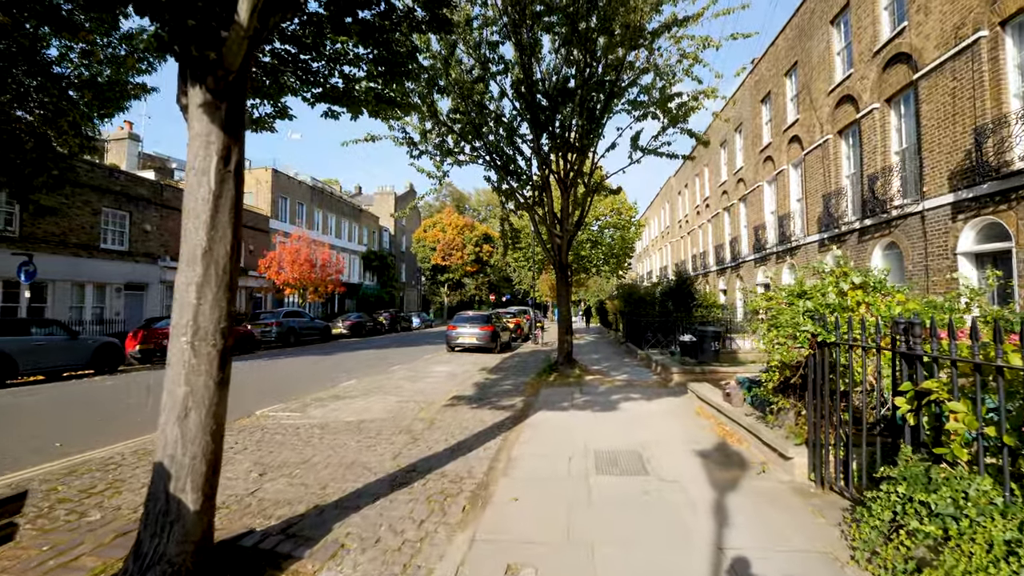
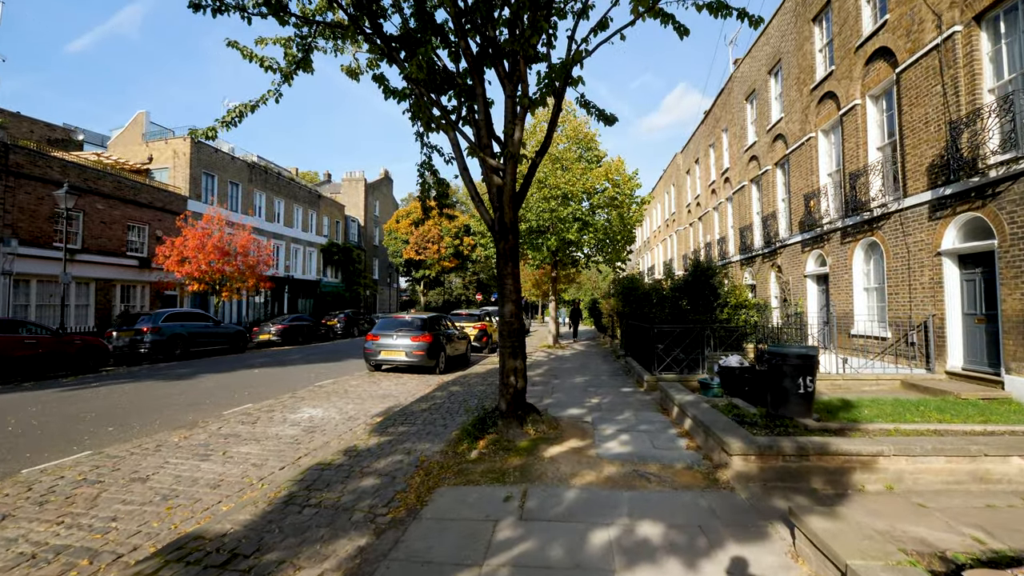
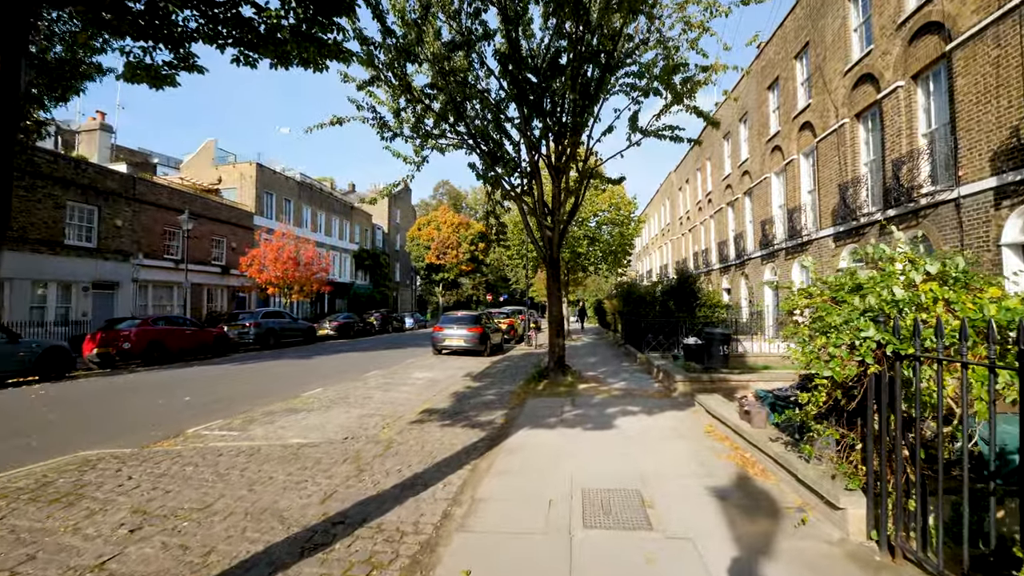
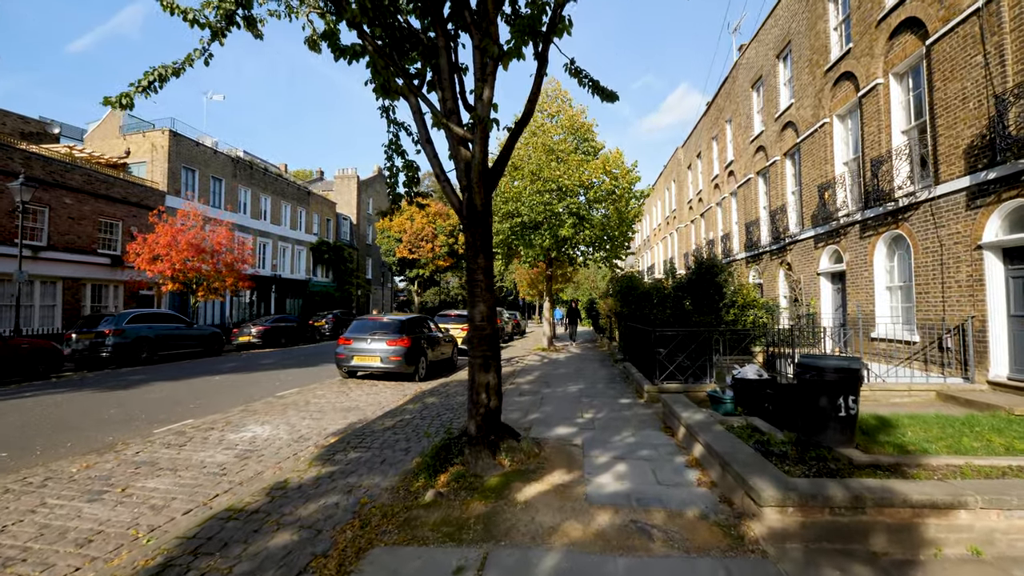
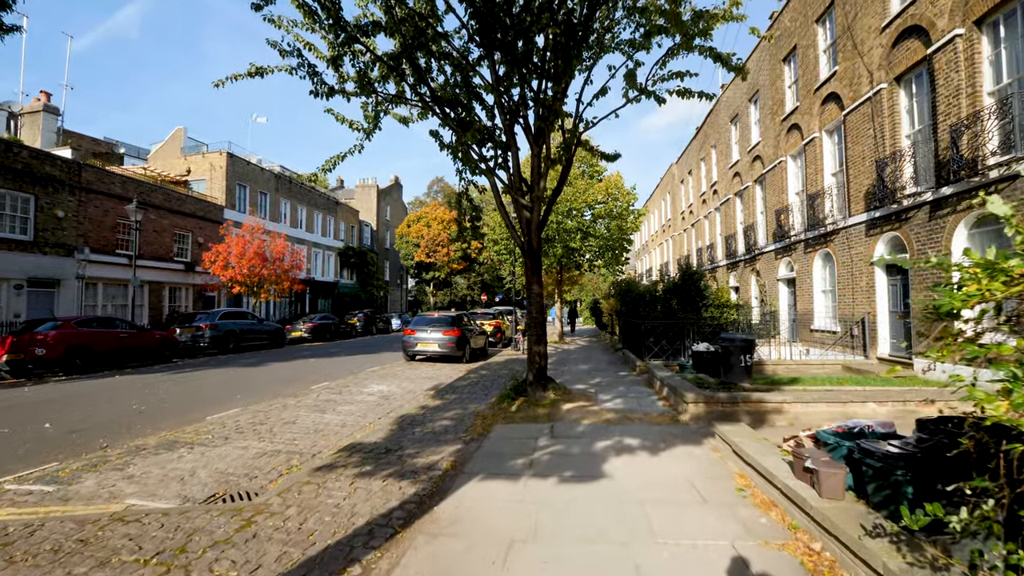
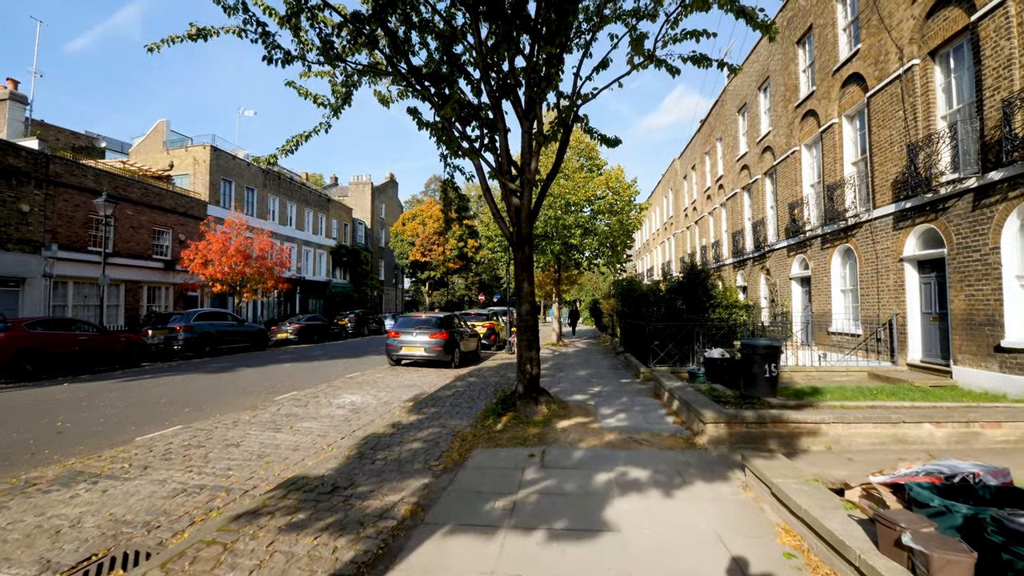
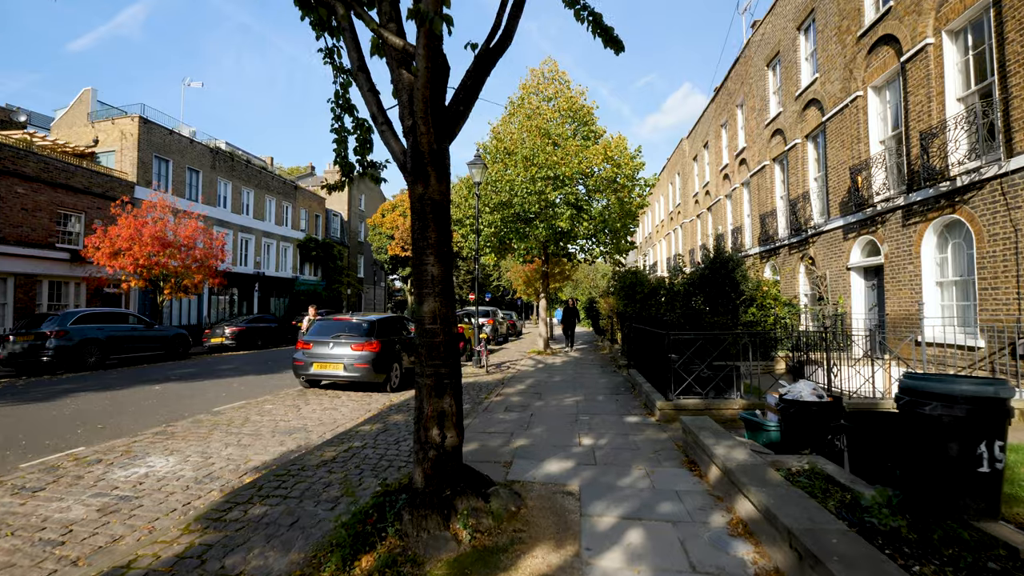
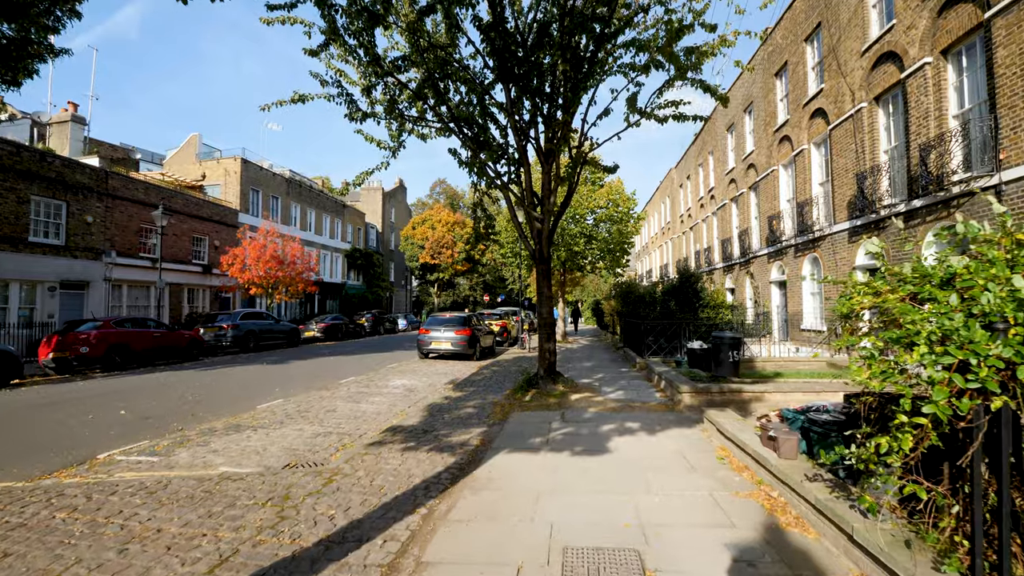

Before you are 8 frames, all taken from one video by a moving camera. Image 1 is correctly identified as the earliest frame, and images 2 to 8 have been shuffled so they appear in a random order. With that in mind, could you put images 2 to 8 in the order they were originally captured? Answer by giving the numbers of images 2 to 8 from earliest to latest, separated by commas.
3, 8, 5, 6, 2, 4, 7
